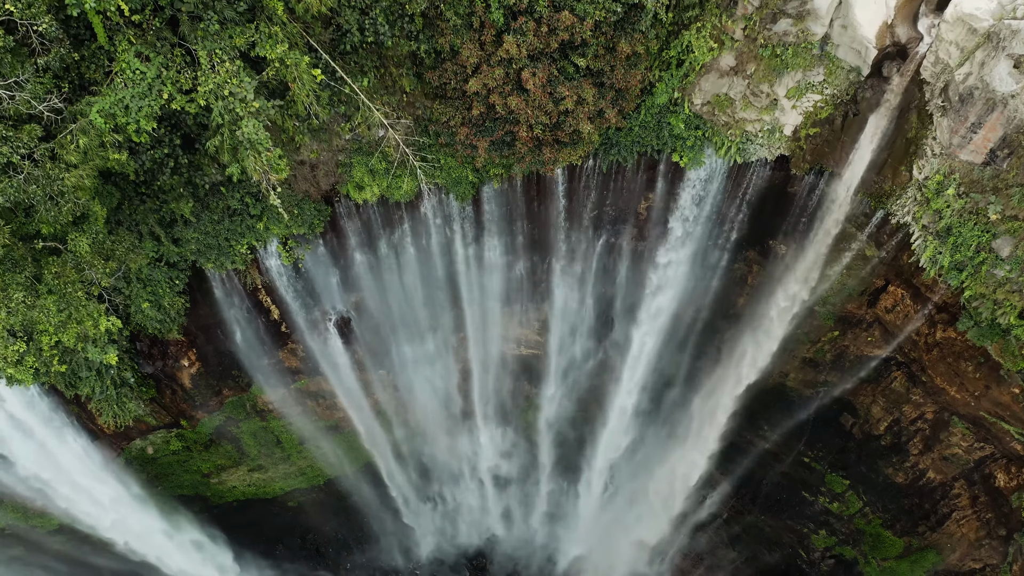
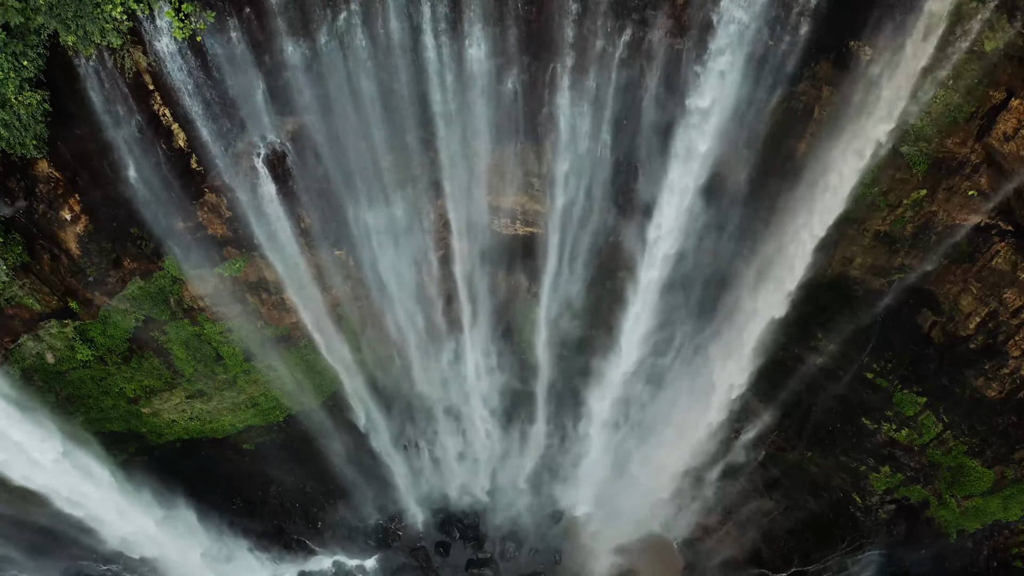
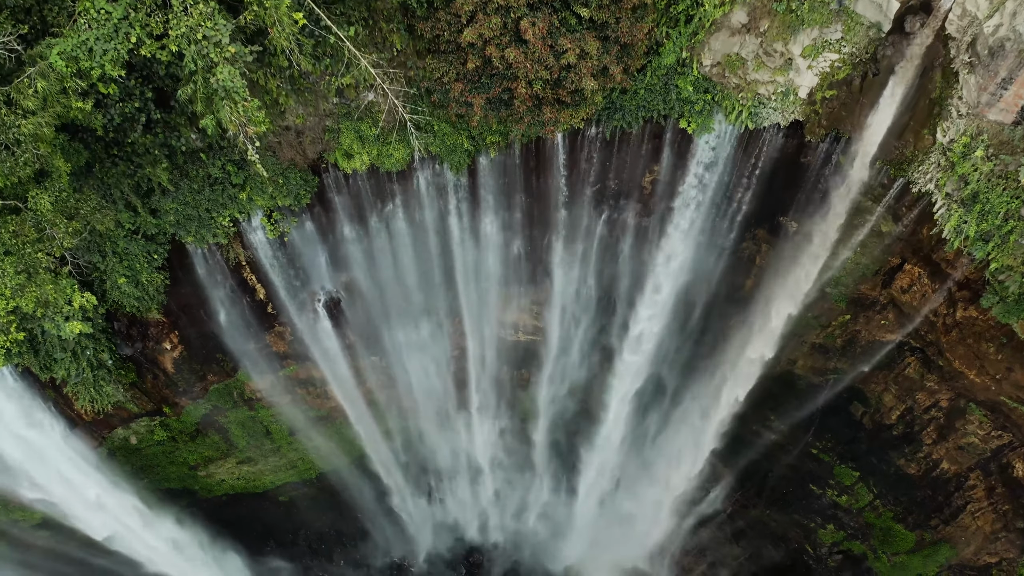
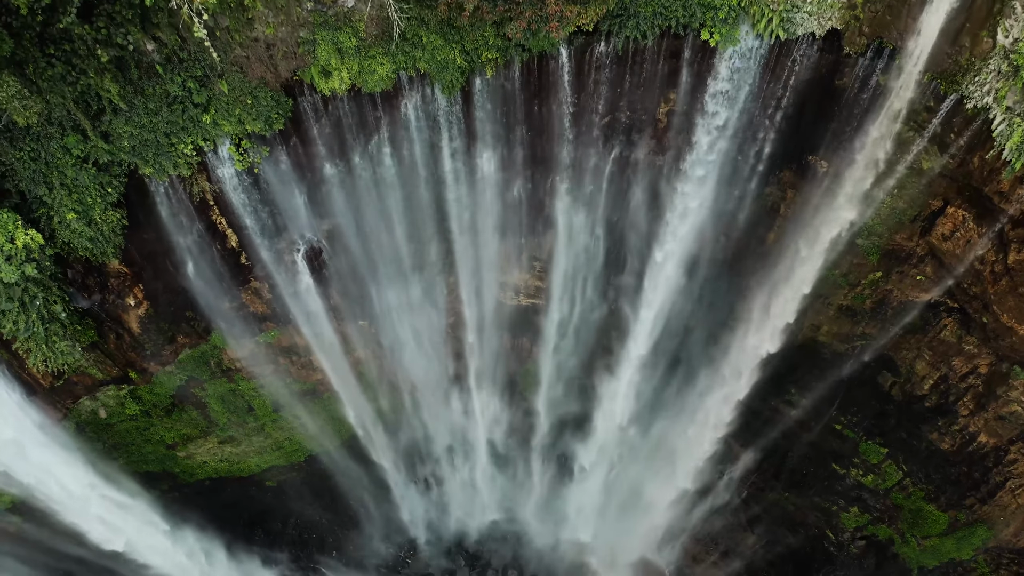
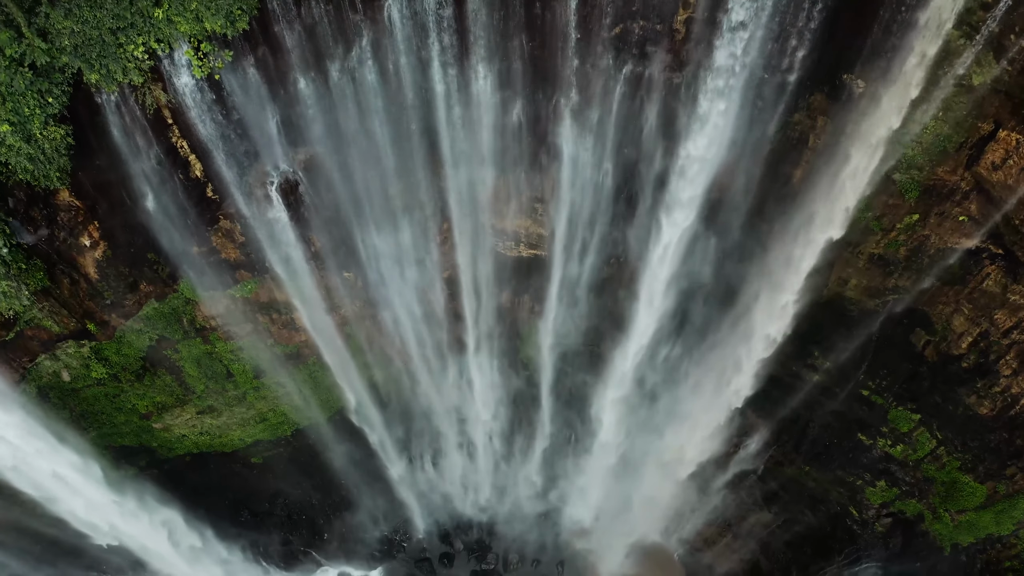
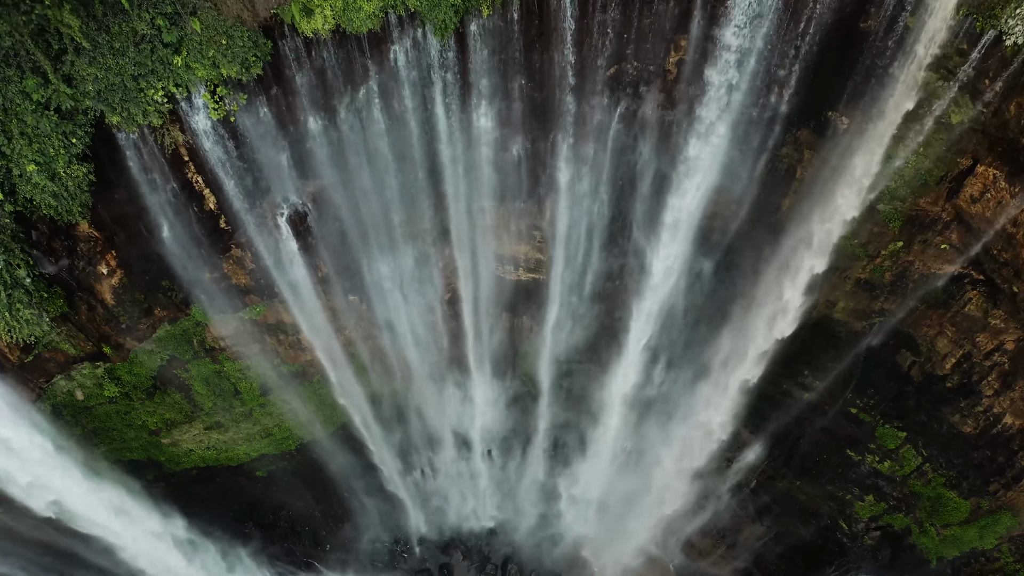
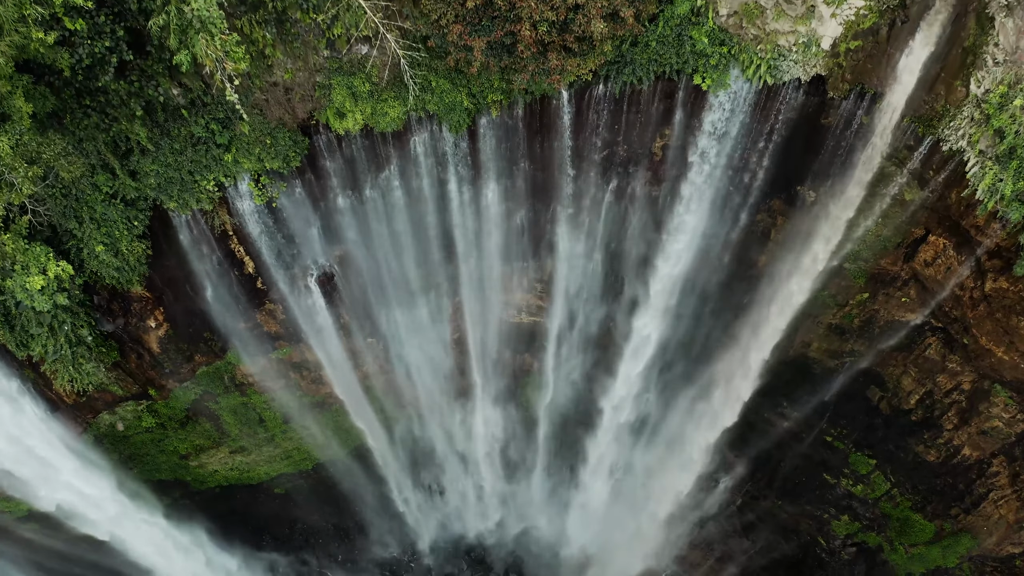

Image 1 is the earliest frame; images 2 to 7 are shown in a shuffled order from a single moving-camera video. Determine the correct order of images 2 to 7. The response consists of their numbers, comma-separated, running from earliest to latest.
3, 7, 4, 6, 5, 2
